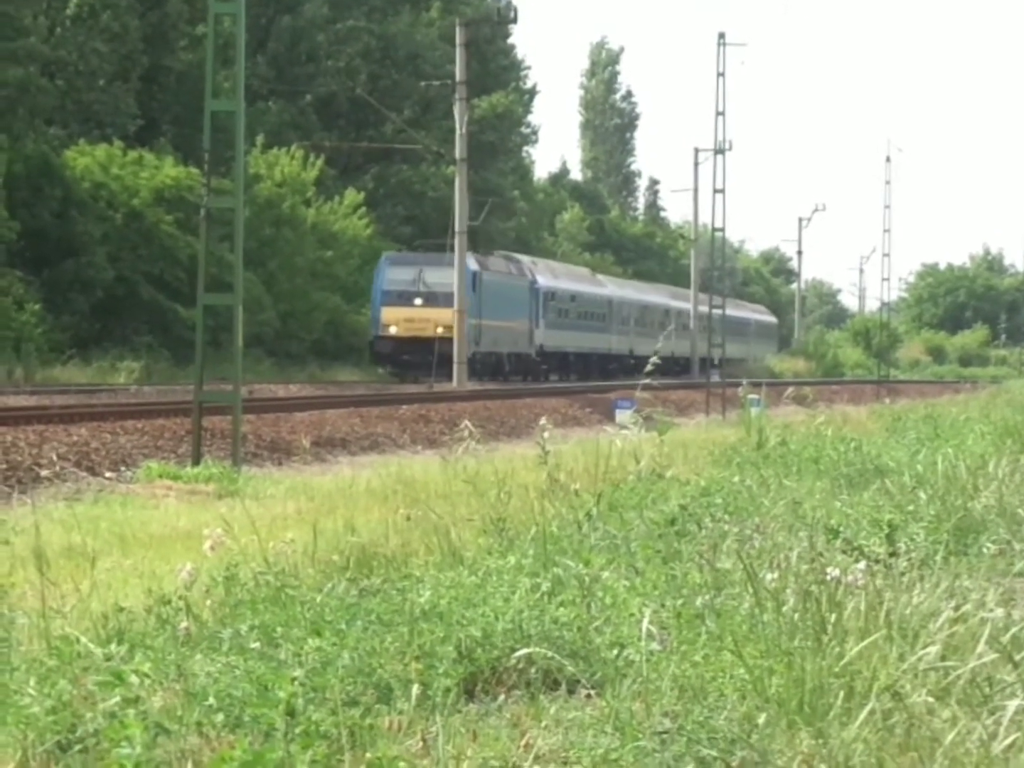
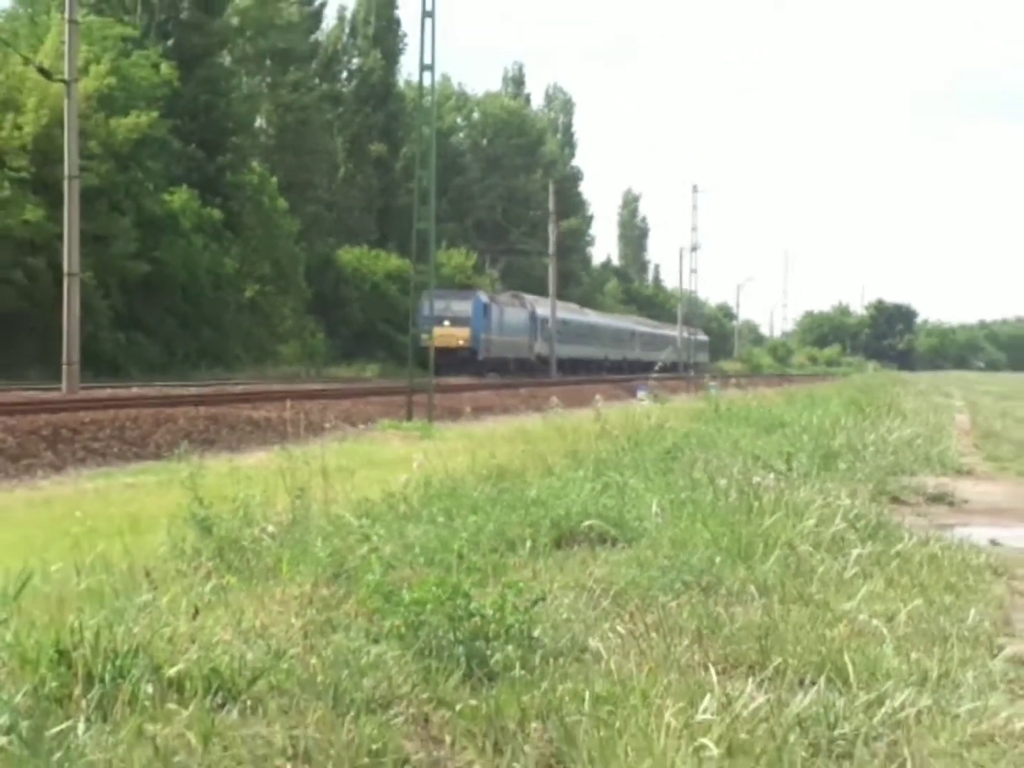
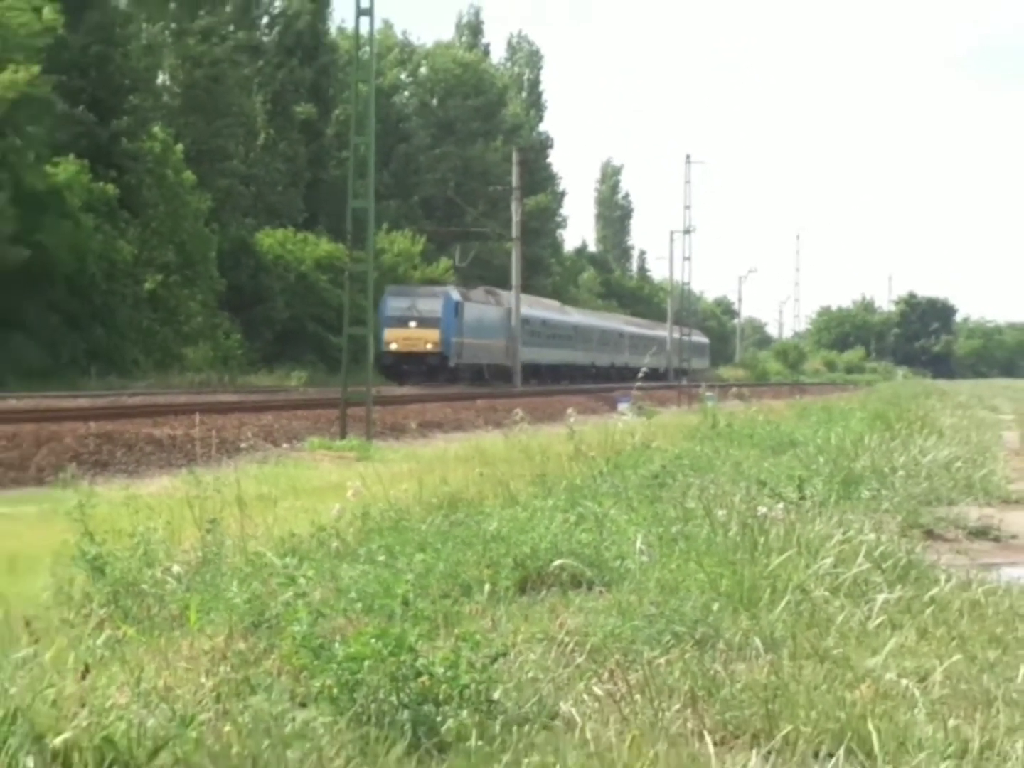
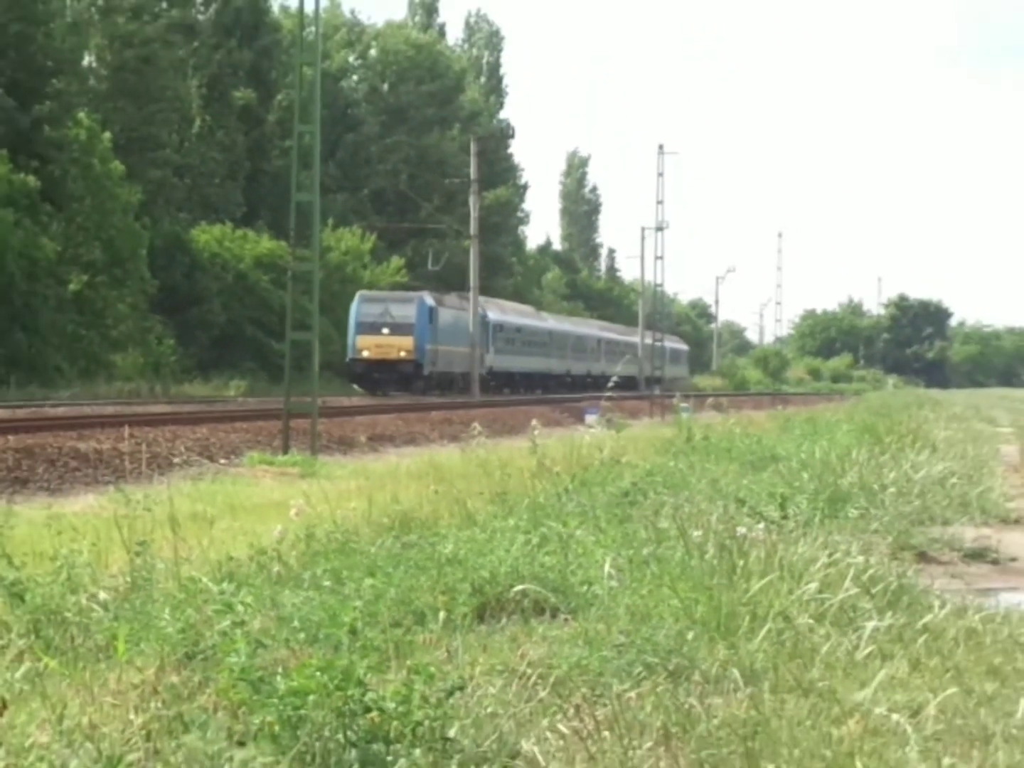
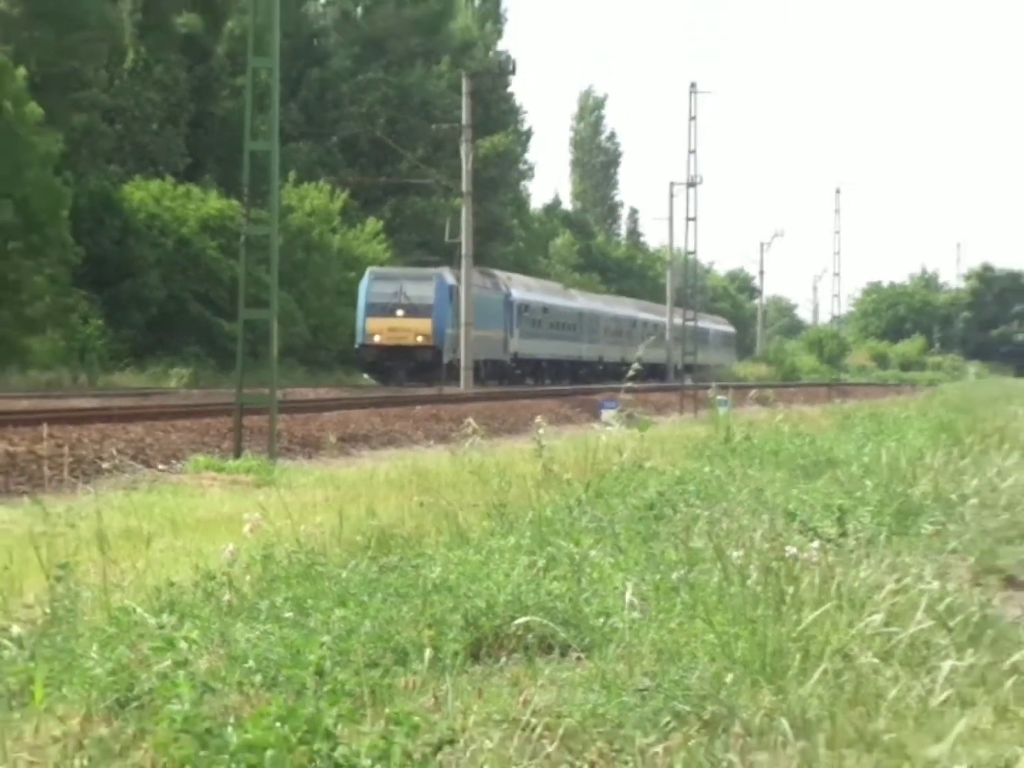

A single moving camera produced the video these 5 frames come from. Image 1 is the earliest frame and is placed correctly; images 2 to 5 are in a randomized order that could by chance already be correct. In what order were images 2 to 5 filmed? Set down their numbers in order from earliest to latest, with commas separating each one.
5, 4, 3, 2
